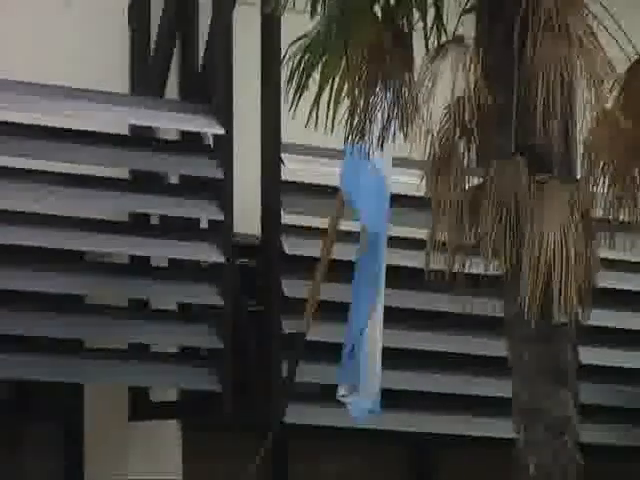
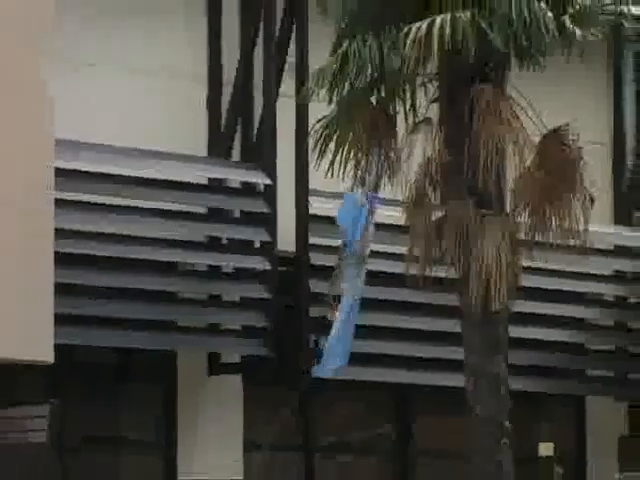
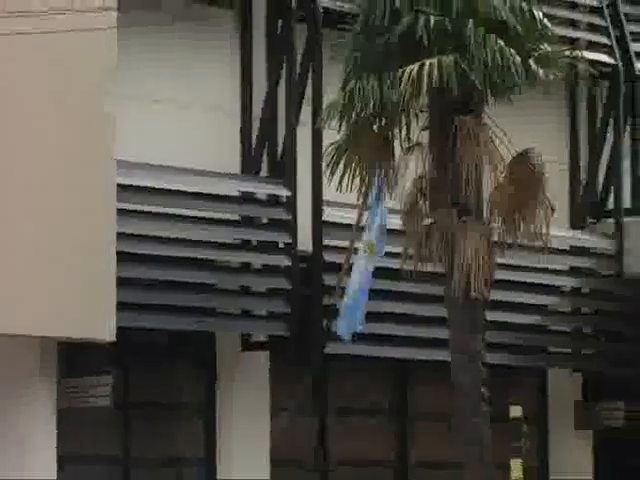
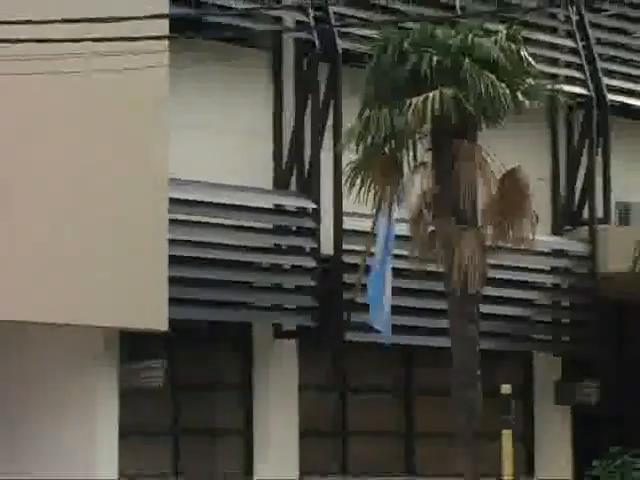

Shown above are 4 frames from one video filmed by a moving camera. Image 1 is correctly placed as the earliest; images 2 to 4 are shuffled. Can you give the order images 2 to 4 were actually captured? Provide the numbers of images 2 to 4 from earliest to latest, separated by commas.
2, 3, 4
